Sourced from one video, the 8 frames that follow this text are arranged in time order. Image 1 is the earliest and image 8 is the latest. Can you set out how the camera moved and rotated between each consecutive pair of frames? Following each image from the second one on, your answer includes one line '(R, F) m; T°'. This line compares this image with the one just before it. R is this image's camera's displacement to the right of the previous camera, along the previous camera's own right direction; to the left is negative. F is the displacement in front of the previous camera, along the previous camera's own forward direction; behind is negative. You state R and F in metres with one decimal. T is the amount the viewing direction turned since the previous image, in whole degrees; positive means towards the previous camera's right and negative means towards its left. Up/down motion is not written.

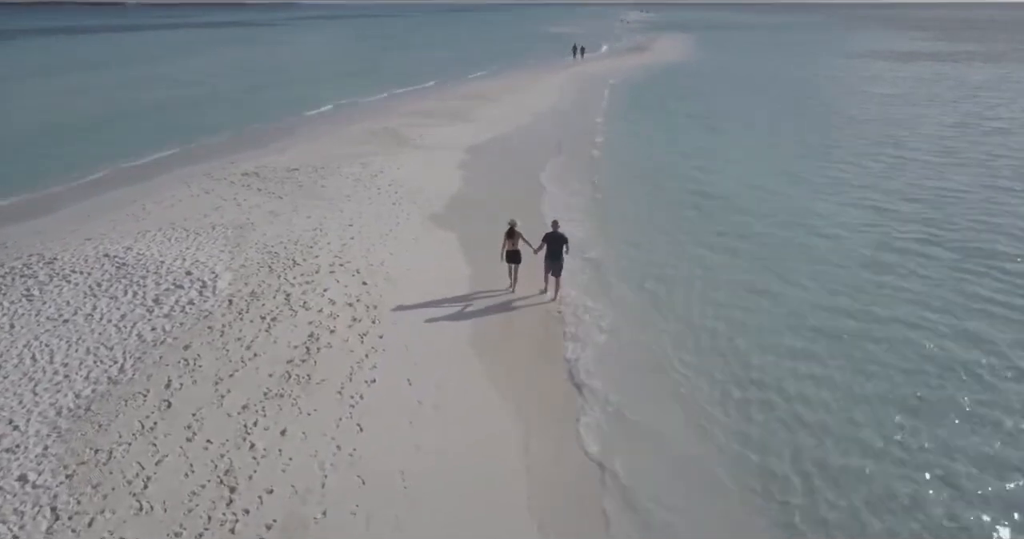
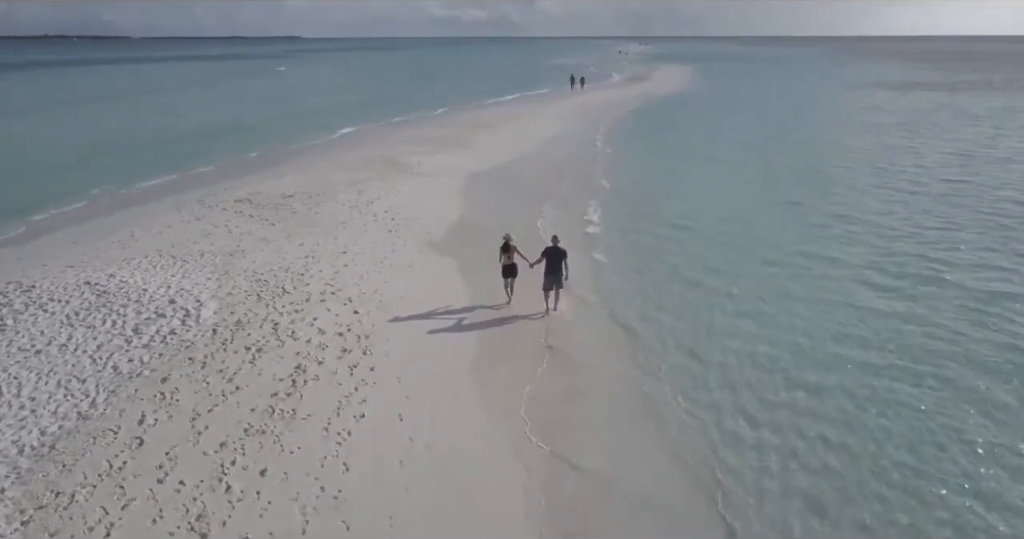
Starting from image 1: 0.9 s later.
(0.0, +0.5) m; 0°
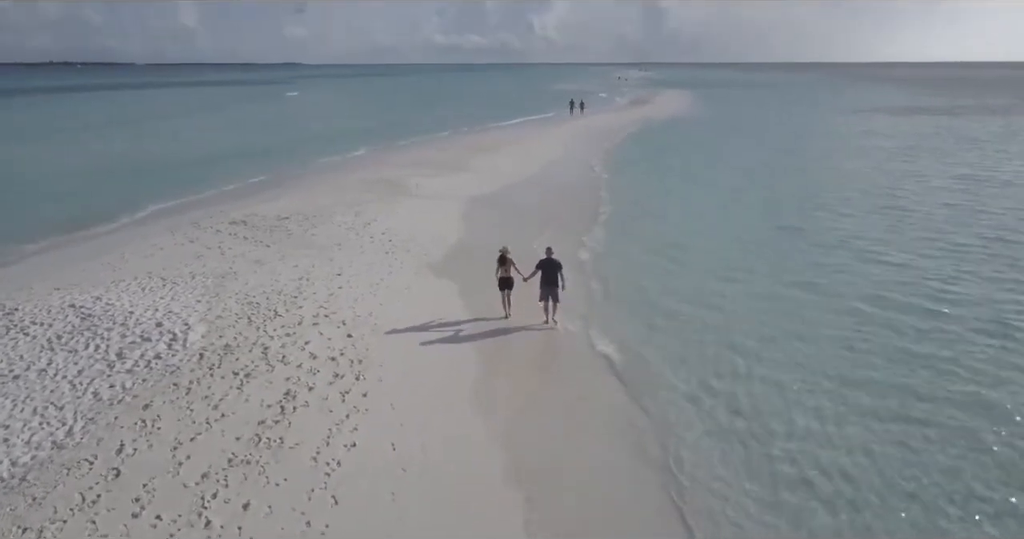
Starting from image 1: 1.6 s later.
(0.0, +0.4) m; 0°
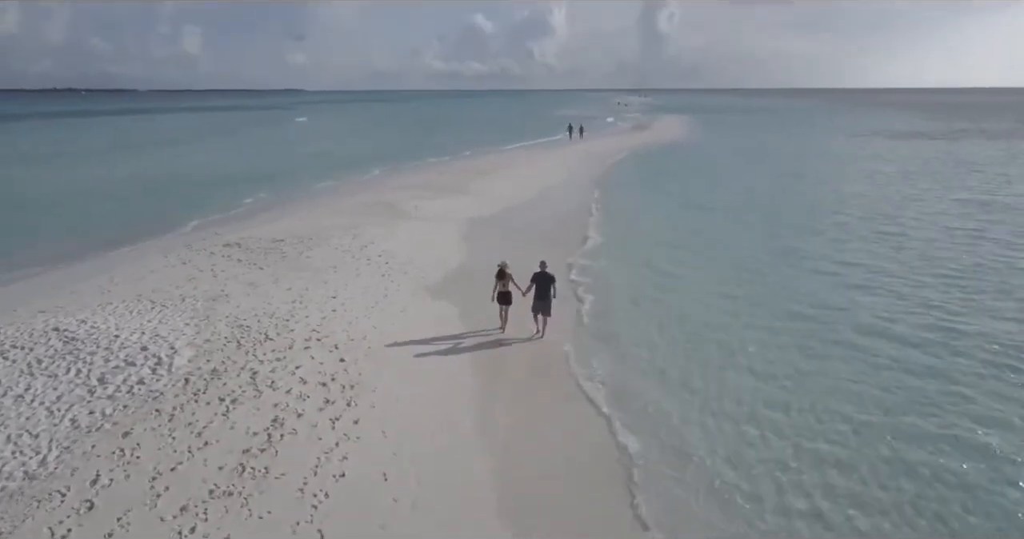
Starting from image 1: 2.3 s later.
(0.0, +0.3) m; 0°
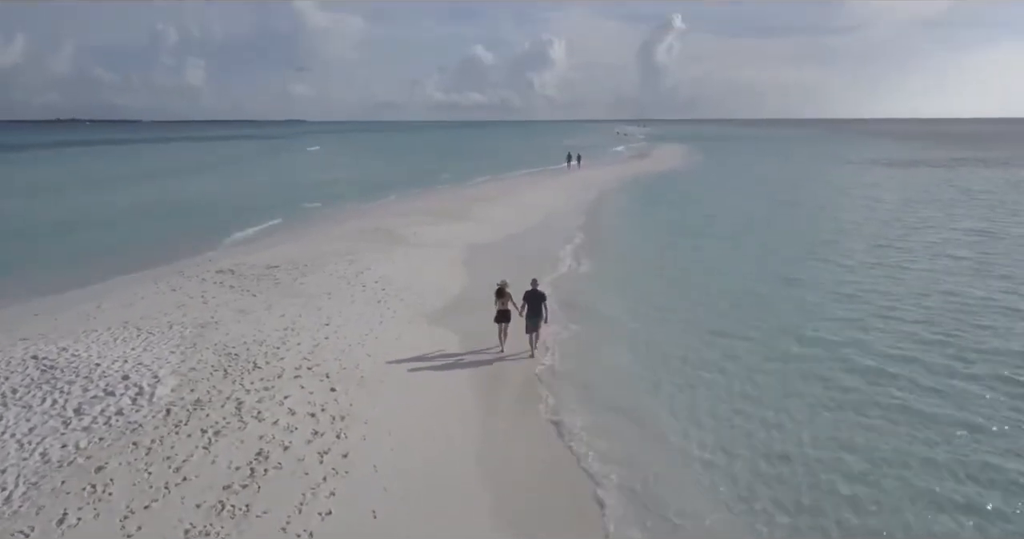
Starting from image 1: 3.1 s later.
(0.0, +0.4) m; 0°
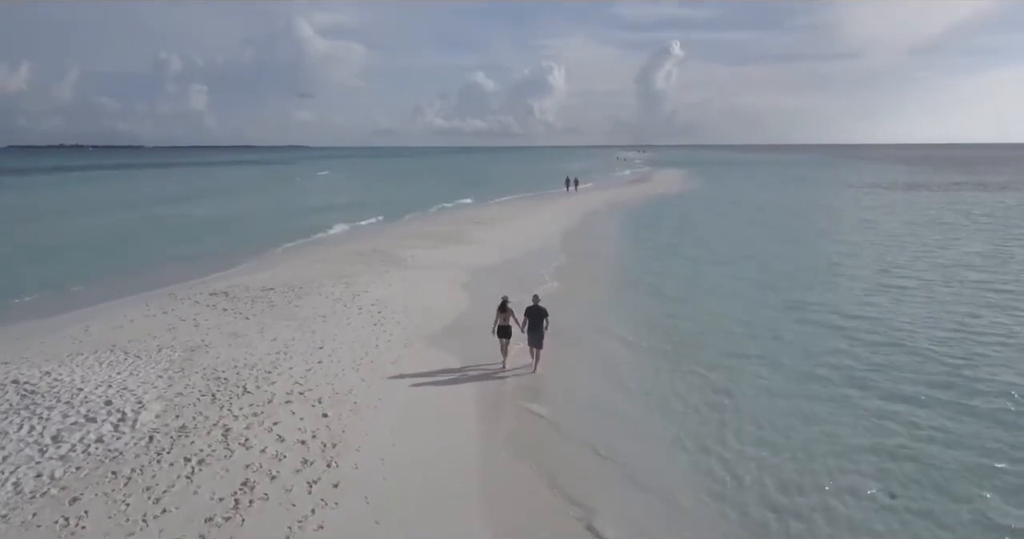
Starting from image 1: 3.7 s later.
(0.0, +0.4) m; 0°
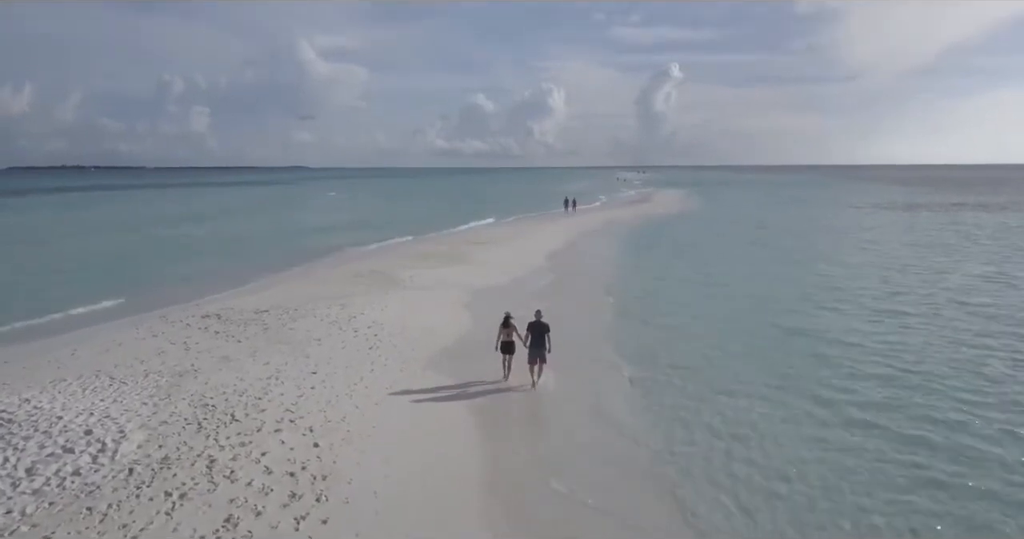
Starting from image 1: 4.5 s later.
(0.0, +0.4) m; 0°
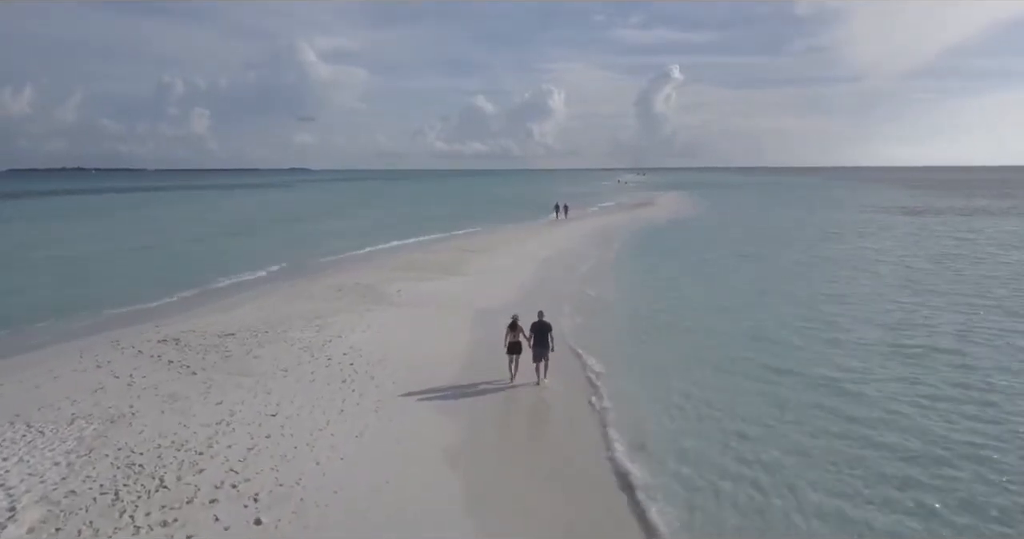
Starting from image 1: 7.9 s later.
(+0.1, +1.8) m; 0°
